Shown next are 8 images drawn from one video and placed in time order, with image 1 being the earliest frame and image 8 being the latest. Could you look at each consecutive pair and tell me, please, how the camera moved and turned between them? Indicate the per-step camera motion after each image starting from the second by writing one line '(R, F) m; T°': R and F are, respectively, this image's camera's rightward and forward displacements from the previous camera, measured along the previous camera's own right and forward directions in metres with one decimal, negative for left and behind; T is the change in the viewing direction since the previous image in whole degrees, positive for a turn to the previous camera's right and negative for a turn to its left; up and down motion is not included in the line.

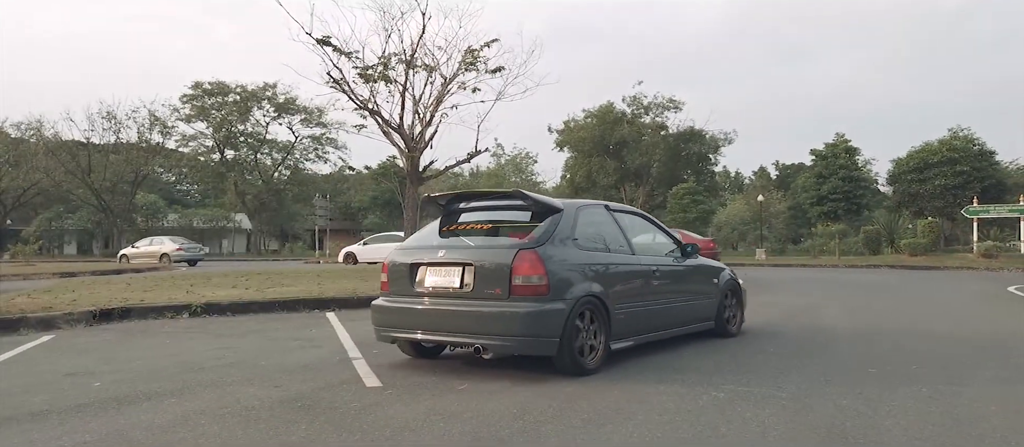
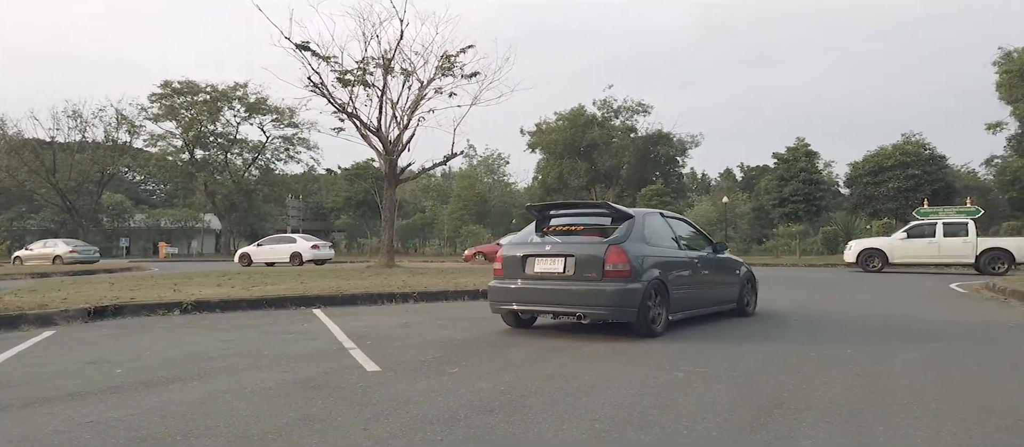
(-0.1, -0.6) m; +2°
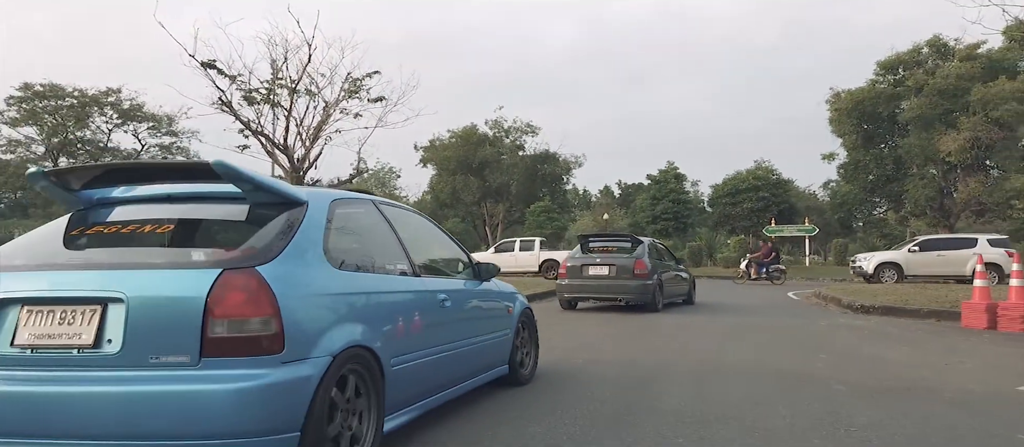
(-0.5, -1.5) m; +10°
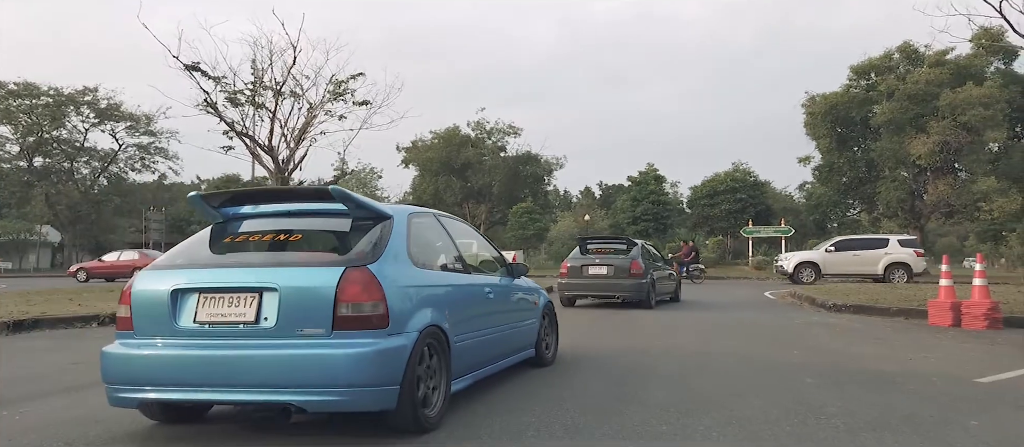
(-0.1, -0.3) m; +2°
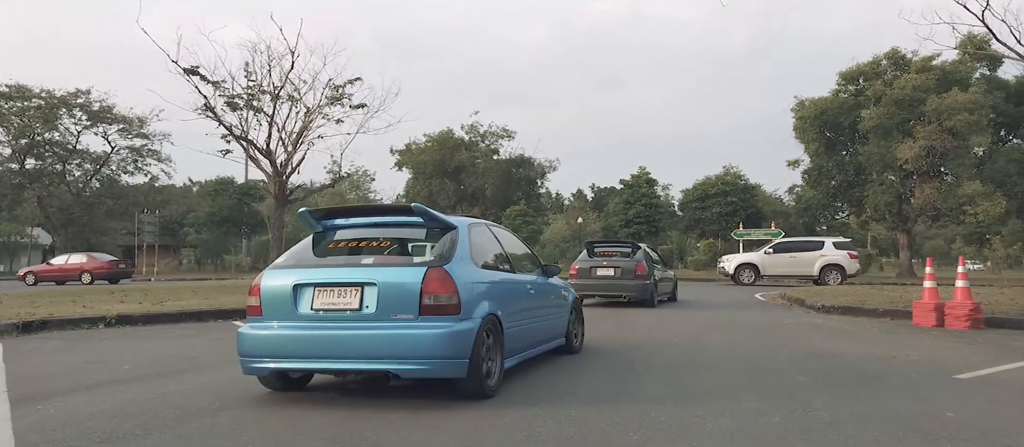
(-0.1, -0.3) m; +1°
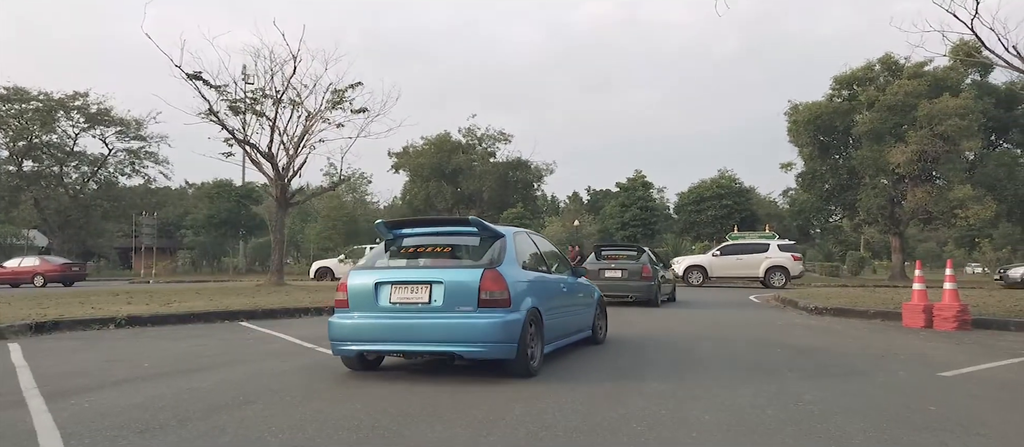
(-0.1, -0.3) m; 0°
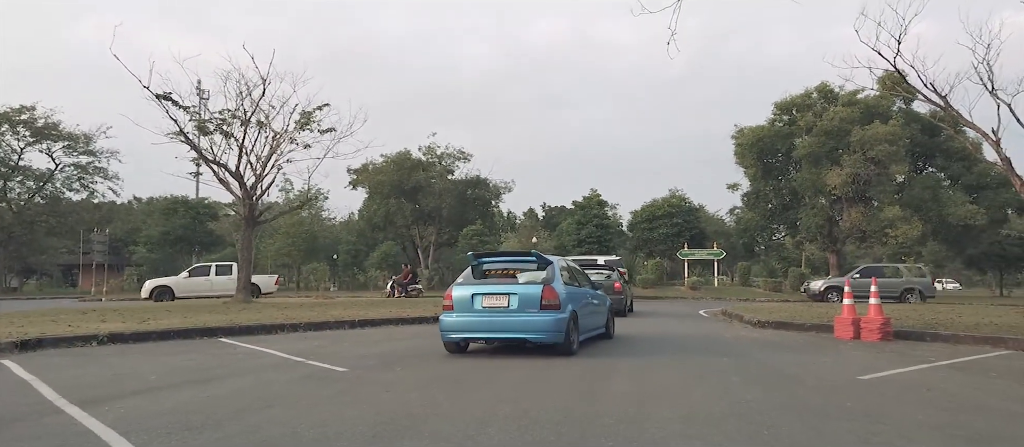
(-0.3, -0.9) m; +4°
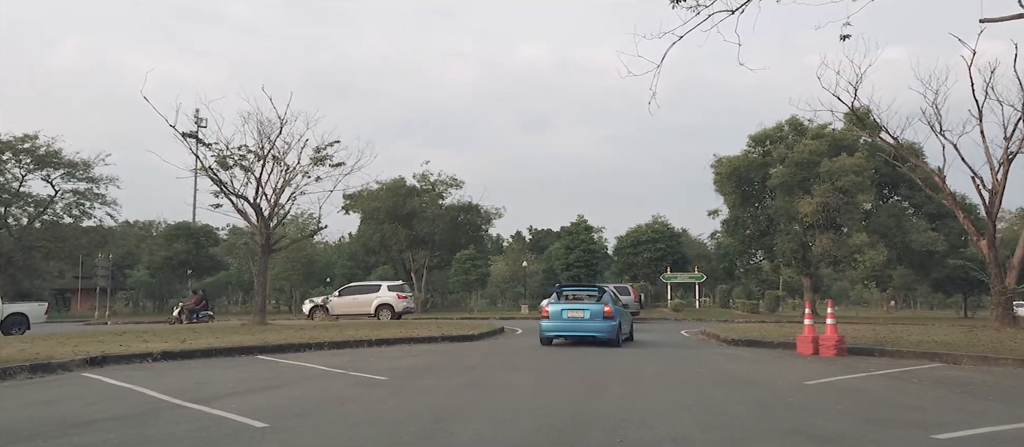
(-0.4, -1.8) m; +1°
